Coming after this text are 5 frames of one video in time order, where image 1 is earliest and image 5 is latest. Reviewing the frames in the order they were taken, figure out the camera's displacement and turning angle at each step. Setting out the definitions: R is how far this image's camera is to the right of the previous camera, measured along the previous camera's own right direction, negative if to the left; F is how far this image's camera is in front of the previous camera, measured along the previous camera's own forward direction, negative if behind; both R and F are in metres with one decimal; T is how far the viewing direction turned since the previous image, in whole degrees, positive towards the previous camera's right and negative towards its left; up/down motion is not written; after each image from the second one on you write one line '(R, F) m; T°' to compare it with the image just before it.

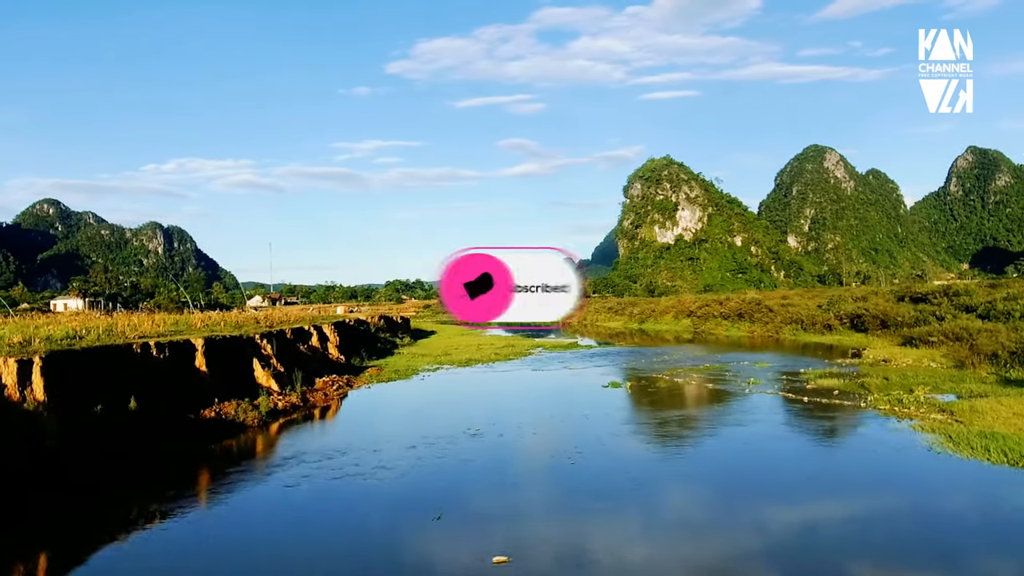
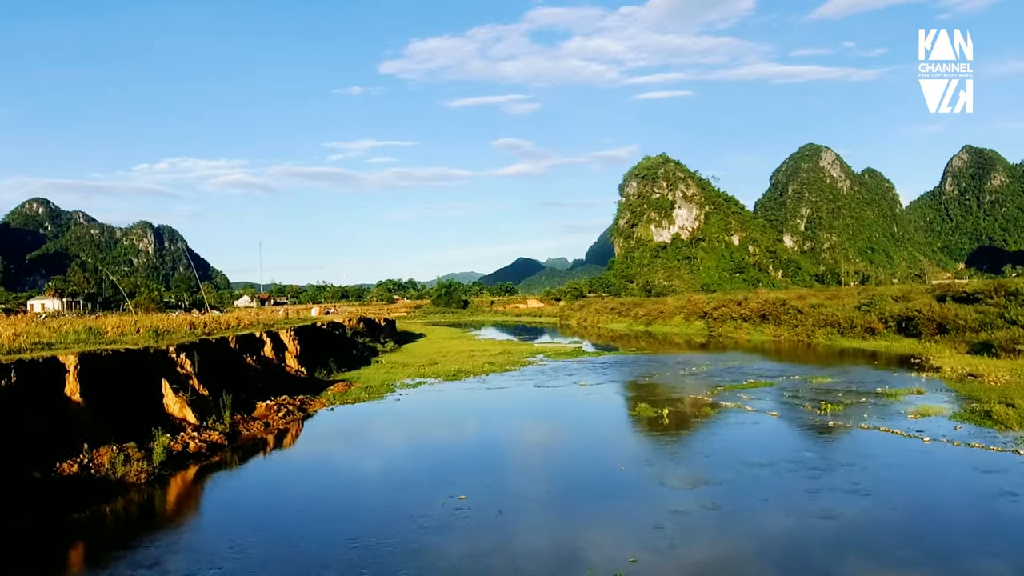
(0.0, +1.7) m; 0°
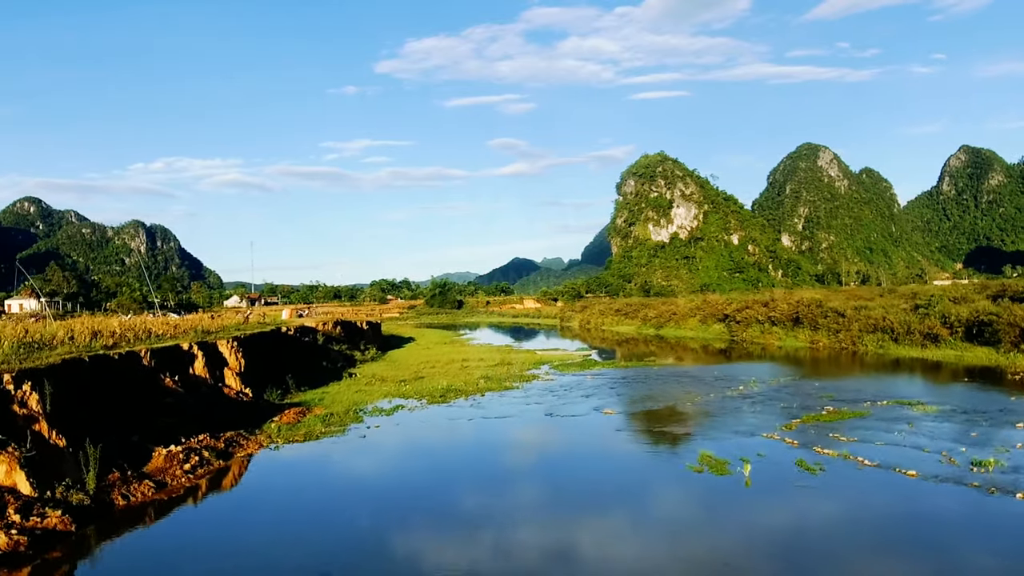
(-0.1, +1.7) m; 0°
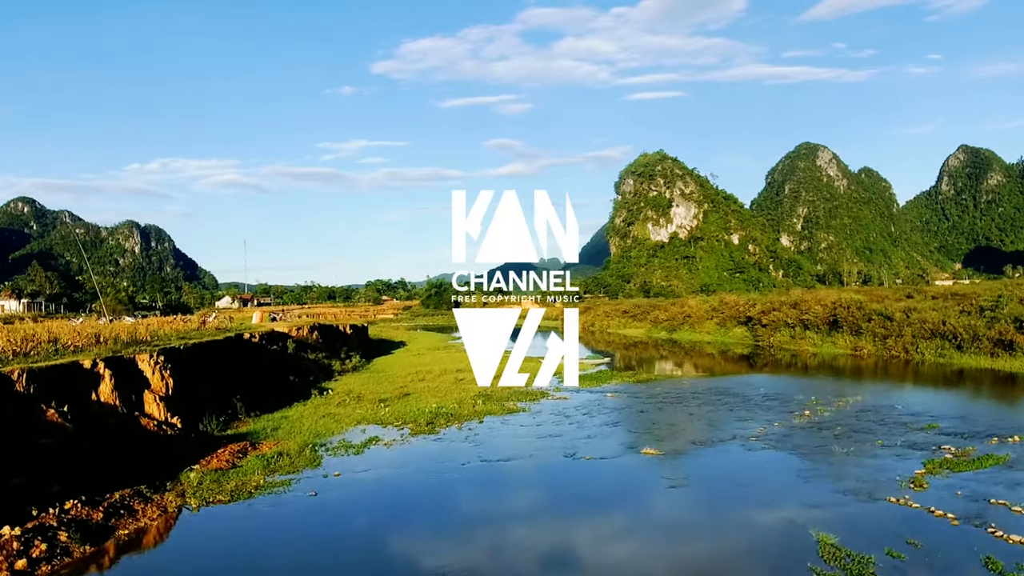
(-0.1, +1.4) m; 0°
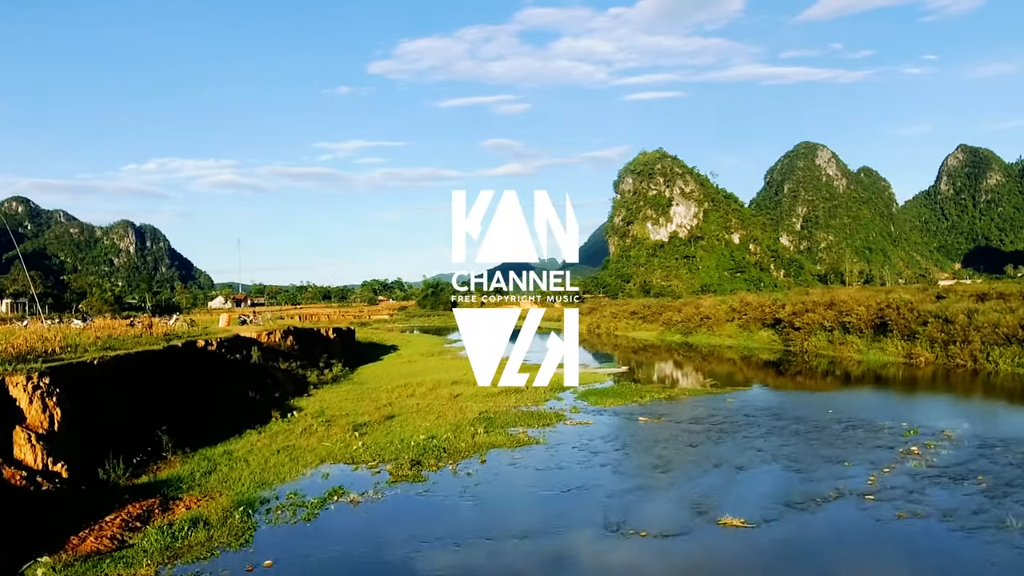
(-0.1, +1.3) m; 0°
